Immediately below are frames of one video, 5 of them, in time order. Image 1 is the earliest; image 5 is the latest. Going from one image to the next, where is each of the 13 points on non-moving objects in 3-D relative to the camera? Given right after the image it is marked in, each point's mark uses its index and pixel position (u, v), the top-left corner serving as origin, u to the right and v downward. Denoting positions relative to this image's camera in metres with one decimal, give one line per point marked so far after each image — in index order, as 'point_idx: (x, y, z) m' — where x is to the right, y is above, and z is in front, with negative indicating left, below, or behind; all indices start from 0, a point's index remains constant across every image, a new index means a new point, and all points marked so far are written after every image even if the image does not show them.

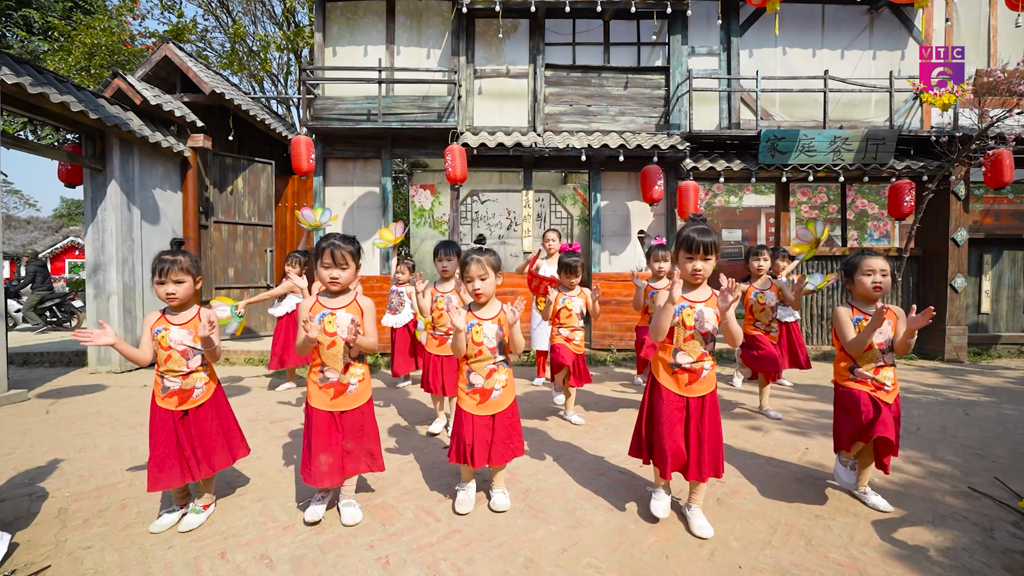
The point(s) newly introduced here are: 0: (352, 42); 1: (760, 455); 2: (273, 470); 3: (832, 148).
0: (-2.3, +3.6, +7.0) m
1: (+1.6, -1.1, +3.2) m
2: (-1.5, -1.1, +3.0) m
3: (+4.3, +1.9, +6.5) m
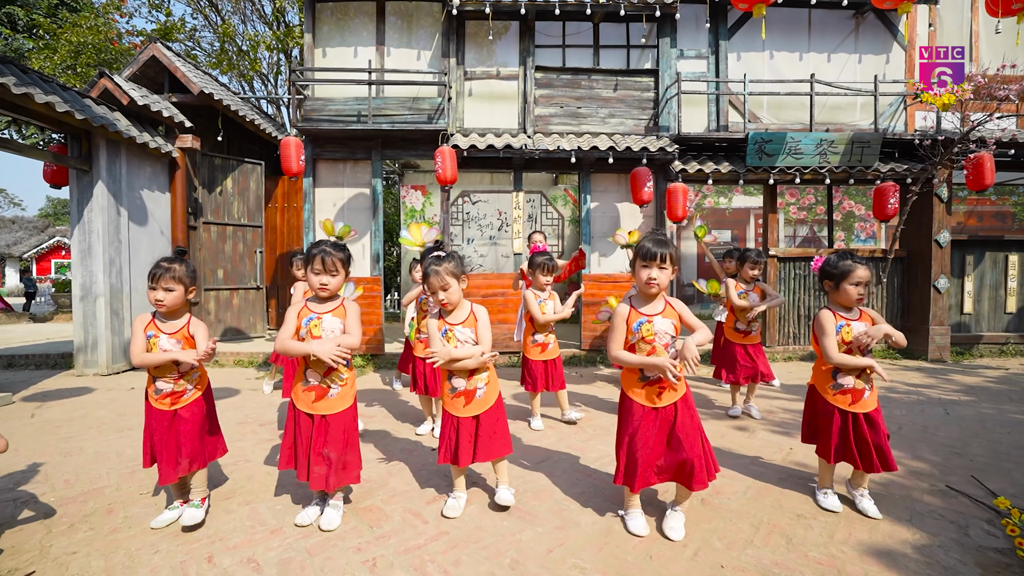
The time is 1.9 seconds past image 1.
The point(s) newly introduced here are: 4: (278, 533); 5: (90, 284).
0: (-2.4, +3.5, +6.9) m
1: (+1.6, -1.1, +3.2) m
2: (-1.6, -1.1, +3.0) m
3: (+4.2, +1.9, +6.5) m
4: (-1.1, -1.2, +2.3) m
5: (-5.3, 0.0, +6.1) m
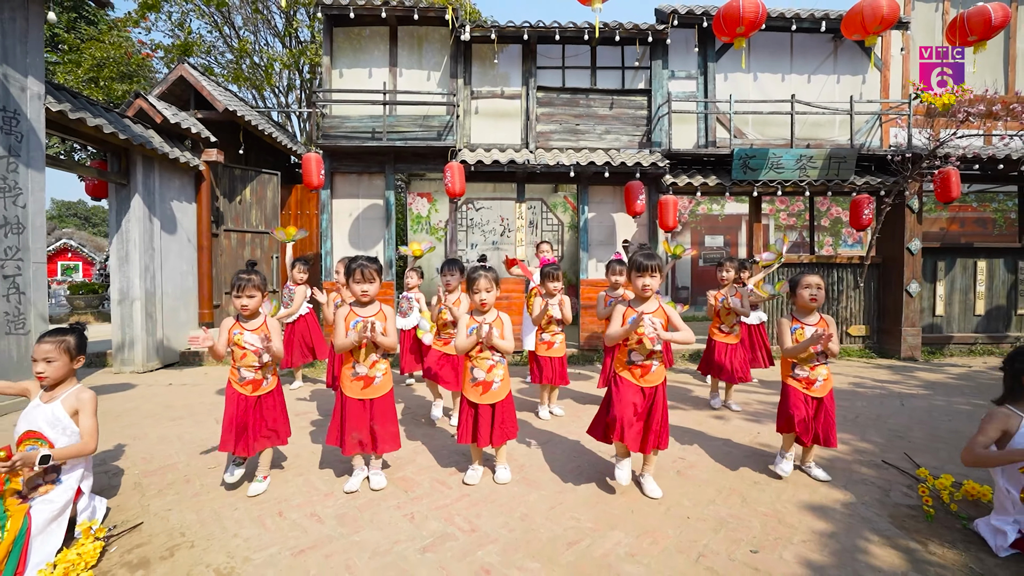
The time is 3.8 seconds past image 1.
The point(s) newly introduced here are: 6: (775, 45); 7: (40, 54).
0: (-2.4, +3.5, +7.5) m
1: (+1.6, -1.2, +3.7) m
2: (-1.5, -1.2, +3.5) m
3: (+4.2, +1.8, +7.1) m
4: (-1.1, -1.2, +2.8) m
5: (-5.3, 0.0, +6.6) m
6: (+4.2, +3.9, +7.7) m
7: (-4.8, +2.4, +4.9) m
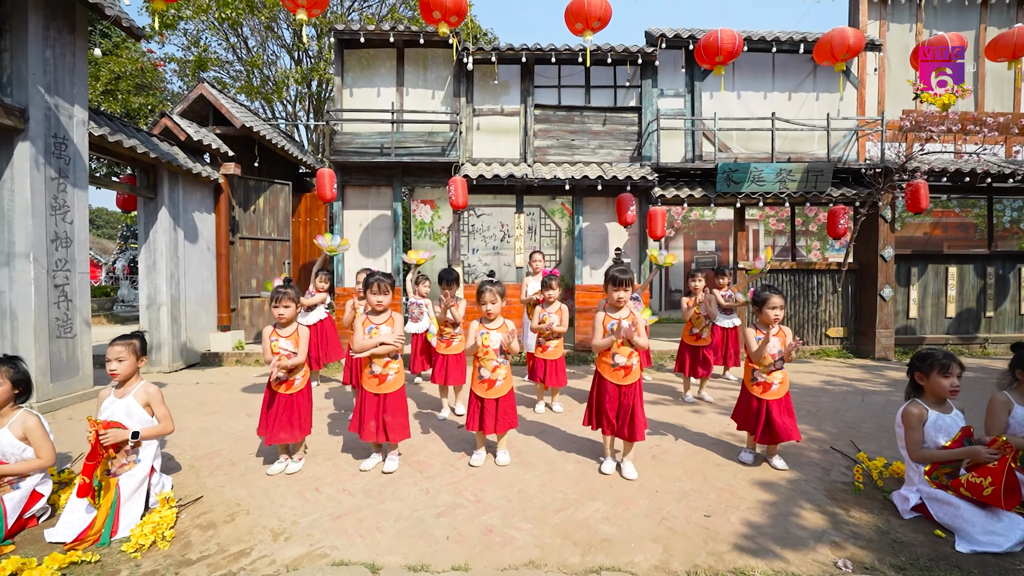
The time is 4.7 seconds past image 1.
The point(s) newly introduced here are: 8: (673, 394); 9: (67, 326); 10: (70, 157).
0: (-2.4, +3.4, +8.0) m
1: (+1.6, -1.2, +4.2) m
2: (-1.5, -1.3, +4.0) m
3: (+4.2, +1.7, +7.6) m
4: (-1.1, -1.3, +3.3) m
5: (-5.3, -0.1, +7.1) m
6: (+4.2, +3.8, +8.2) m
7: (-4.8, +2.3, +5.4) m
8: (+1.8, -1.2, +5.4) m
9: (-4.8, -0.4, +5.2) m
10: (-4.8, +1.4, +5.2) m
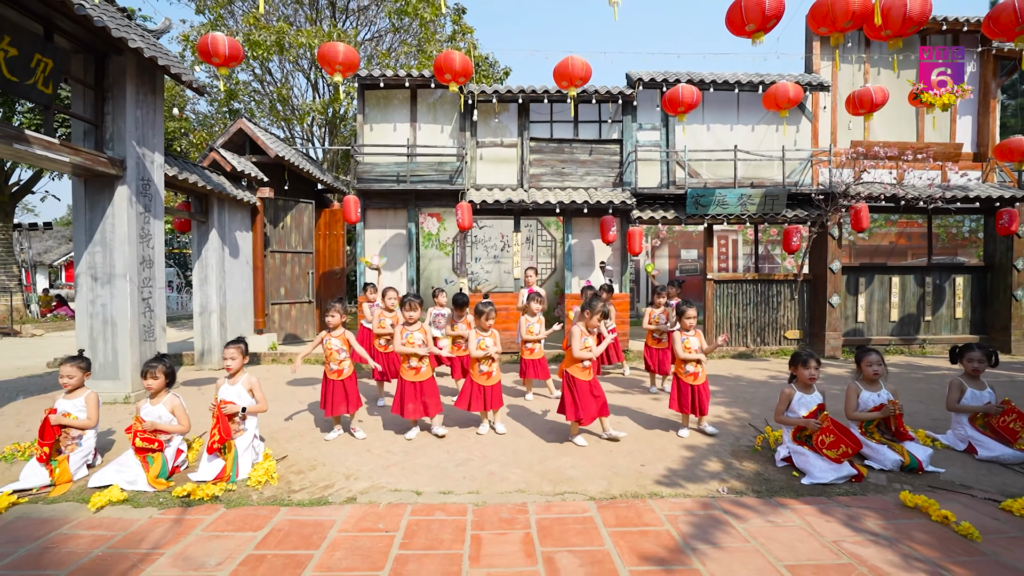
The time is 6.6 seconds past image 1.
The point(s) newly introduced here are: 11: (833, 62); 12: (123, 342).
0: (-2.4, +3.2, +9.2) m
1: (+1.6, -1.4, +5.5) m
2: (-1.6, -1.4, +5.3) m
3: (+4.2, +1.6, +8.8) m
4: (-1.1, -1.5, +4.6) m
5: (-5.3, -0.3, +8.4) m
6: (+4.2, +3.6, +9.4) m
7: (-4.8, +2.1, +6.6) m
8: (+1.8, -1.4, +6.6) m
9: (-4.8, -0.6, +6.4) m
10: (-4.8, +1.2, +6.4) m
11: (+6.4, +4.5, +9.5) m
12: (-4.9, -0.7, +6.0) m
